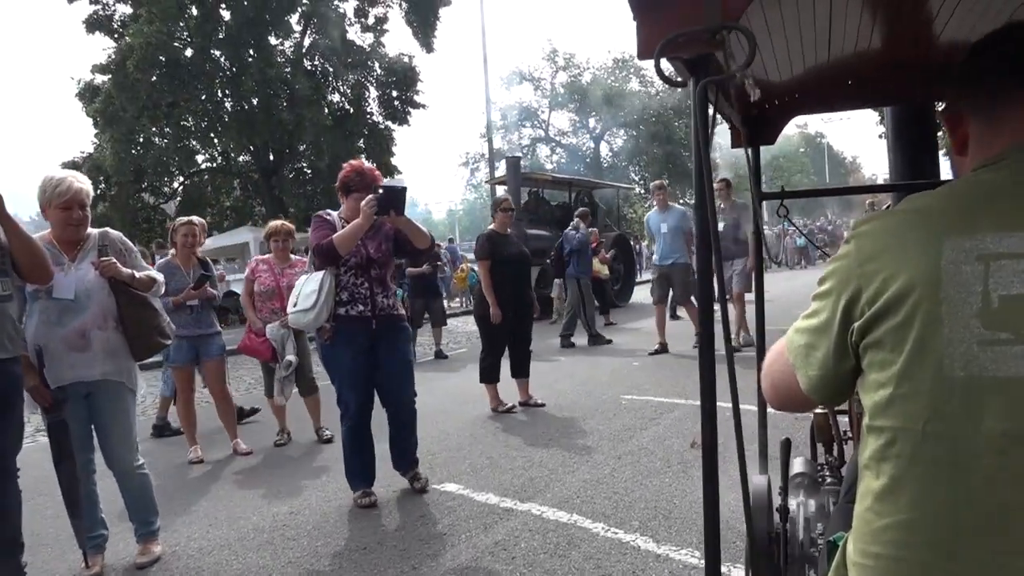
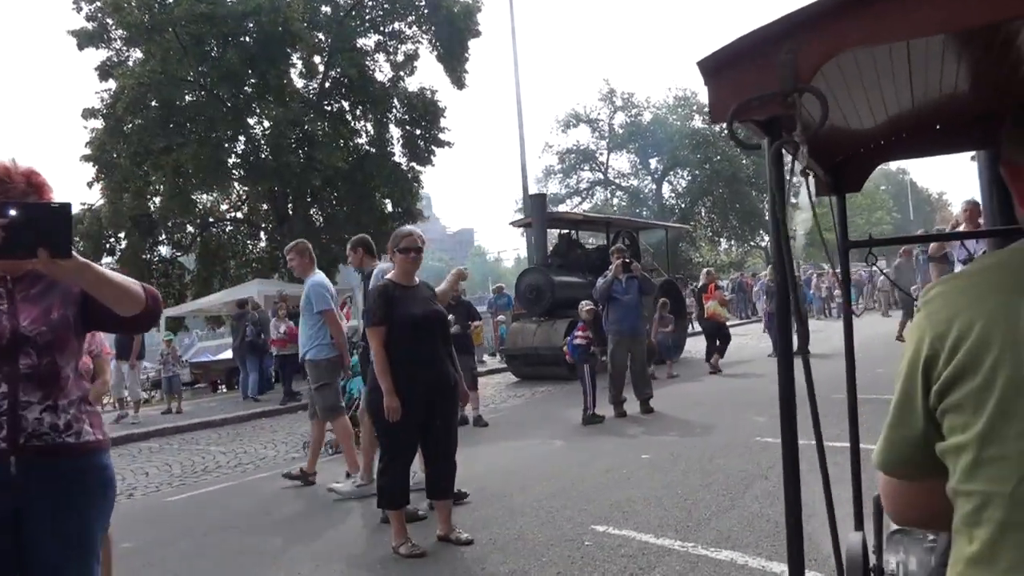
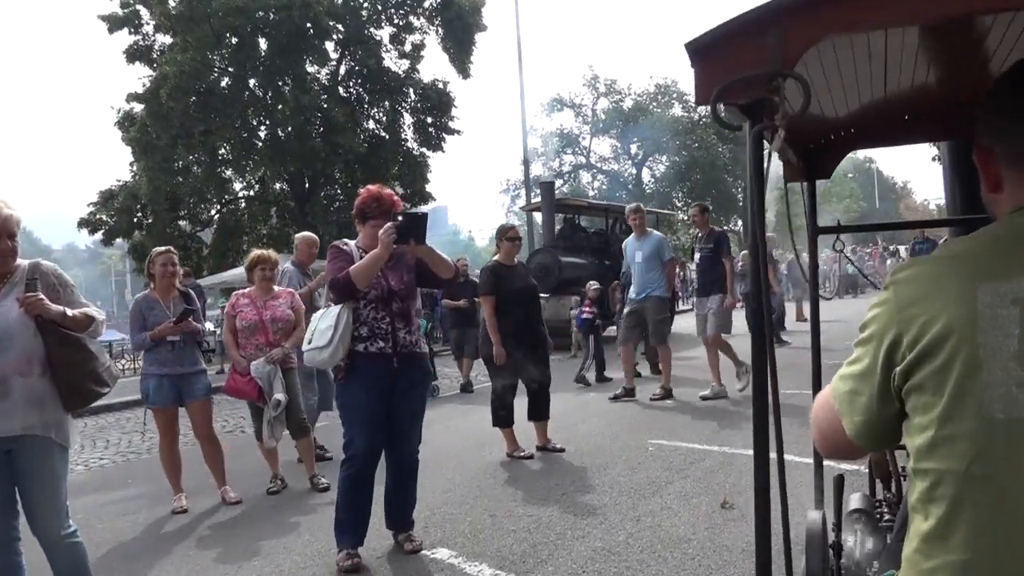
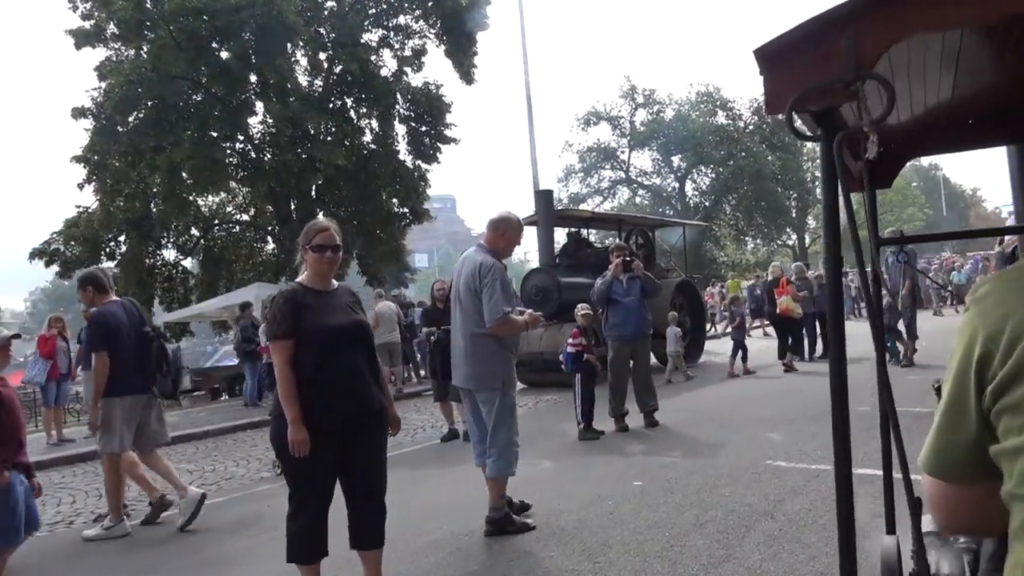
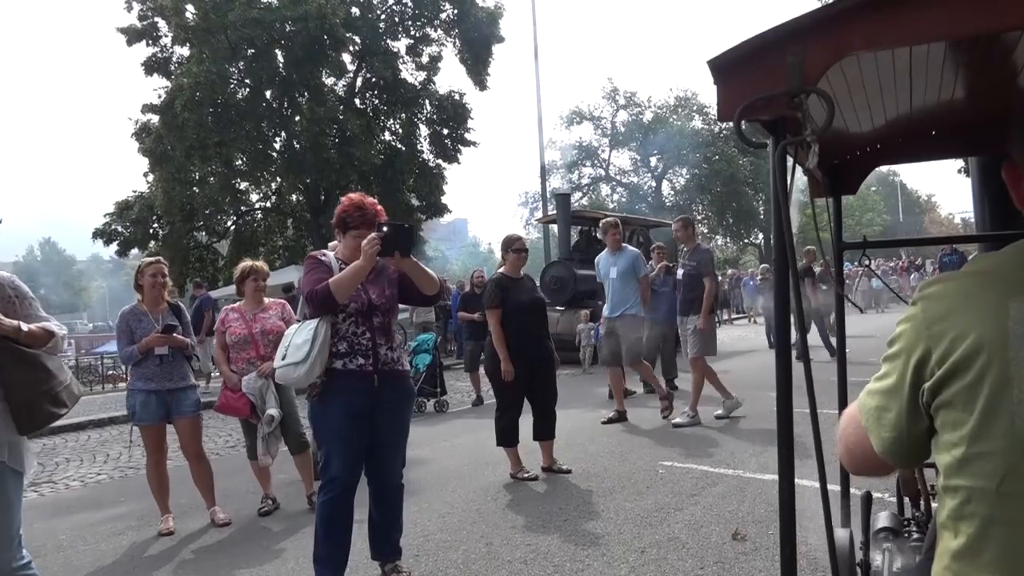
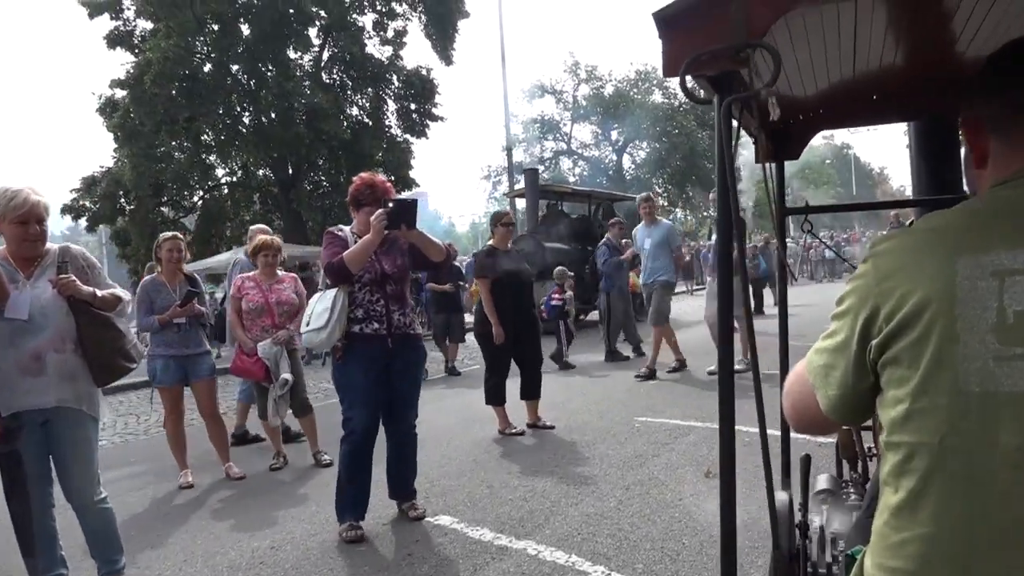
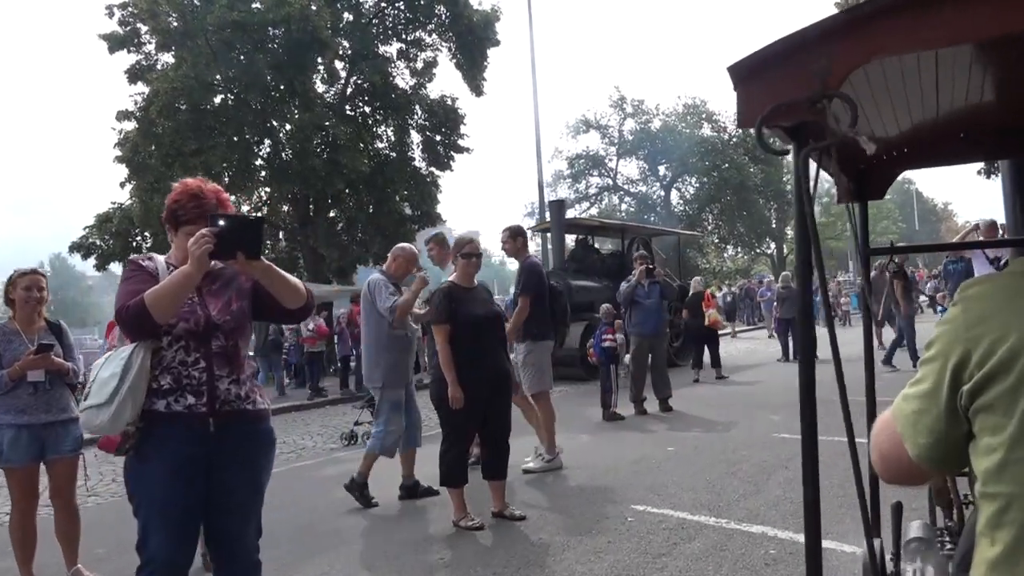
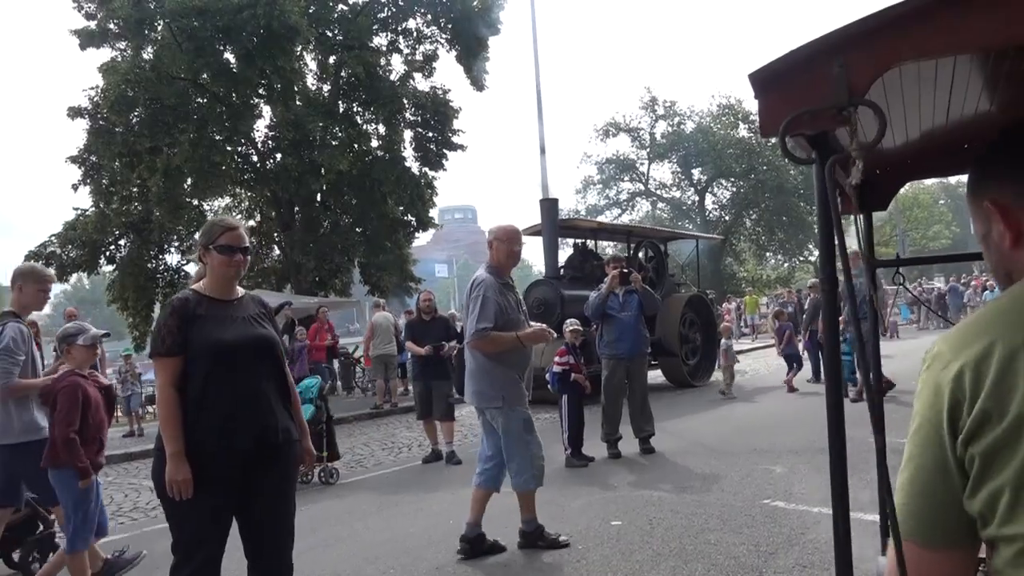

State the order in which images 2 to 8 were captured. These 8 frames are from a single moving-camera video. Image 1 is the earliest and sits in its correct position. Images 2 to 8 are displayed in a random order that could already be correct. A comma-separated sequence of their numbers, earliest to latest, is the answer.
6, 3, 5, 7, 2, 4, 8
